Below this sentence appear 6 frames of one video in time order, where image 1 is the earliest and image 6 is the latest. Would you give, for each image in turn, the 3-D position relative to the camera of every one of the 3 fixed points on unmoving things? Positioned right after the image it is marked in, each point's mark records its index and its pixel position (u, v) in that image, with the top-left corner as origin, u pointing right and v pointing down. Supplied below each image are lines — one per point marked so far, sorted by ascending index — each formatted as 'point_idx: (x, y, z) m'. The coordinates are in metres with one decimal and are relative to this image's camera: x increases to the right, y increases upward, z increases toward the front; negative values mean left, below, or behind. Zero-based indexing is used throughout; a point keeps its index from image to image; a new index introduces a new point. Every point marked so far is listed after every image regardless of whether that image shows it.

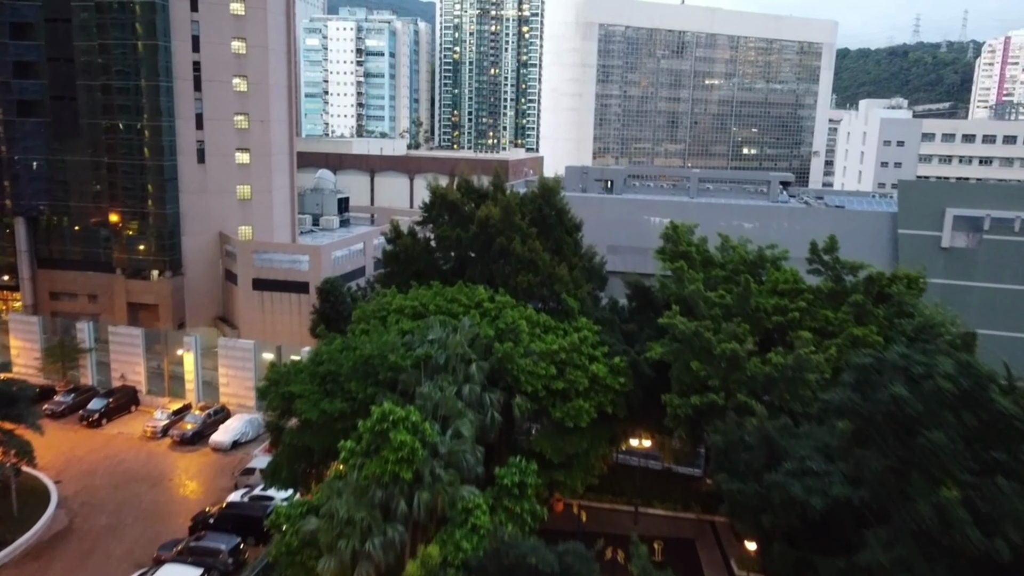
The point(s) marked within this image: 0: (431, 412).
0: (-1.3, -2.0, +13.2) m
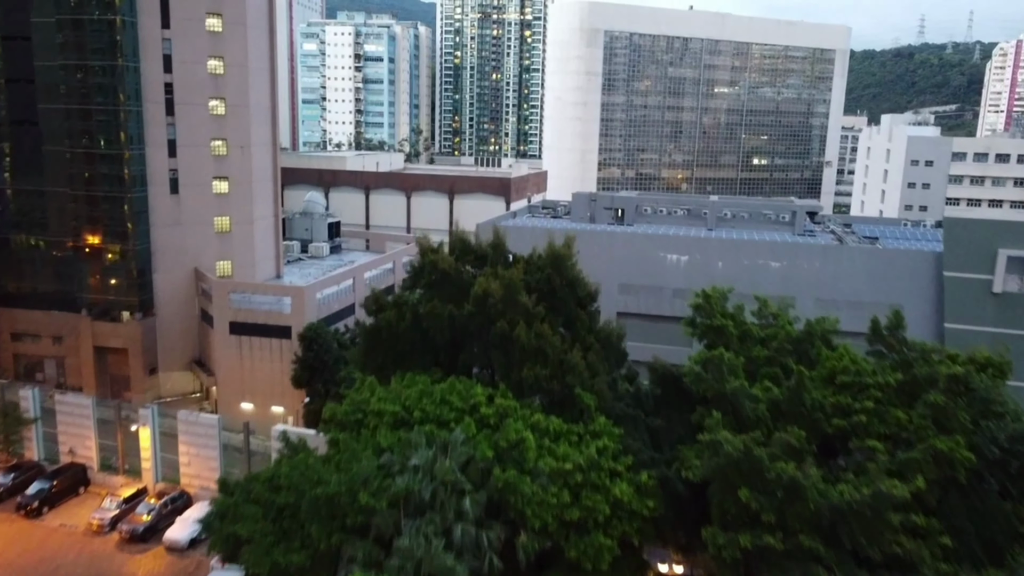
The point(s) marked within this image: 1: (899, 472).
0: (-1.2, -3.6, +10.3) m
1: (+5.9, -2.8, +12.5) m
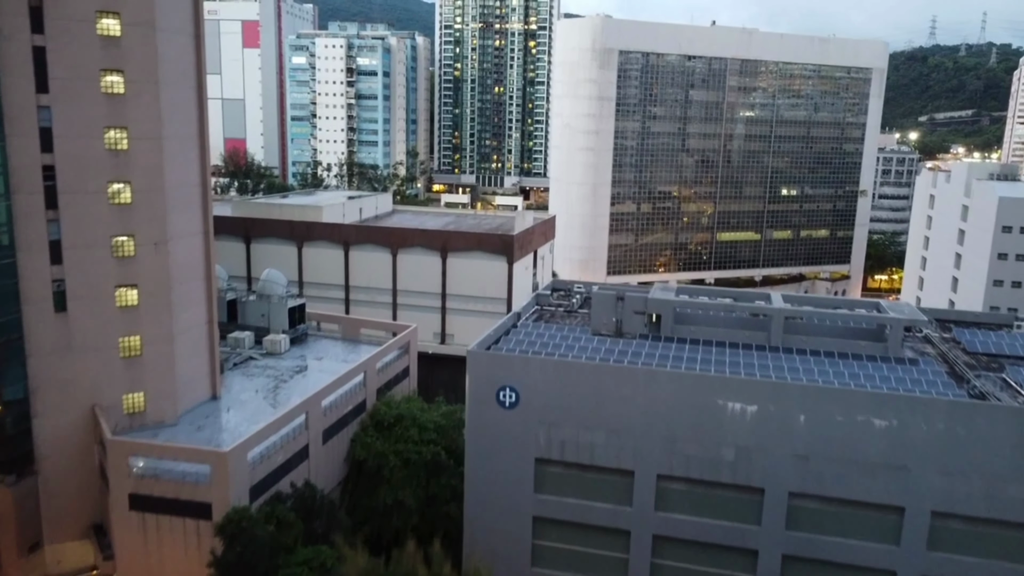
0: (-1.3, -7.8, +2.3) m
1: (+5.9, -7.0, +4.5) m
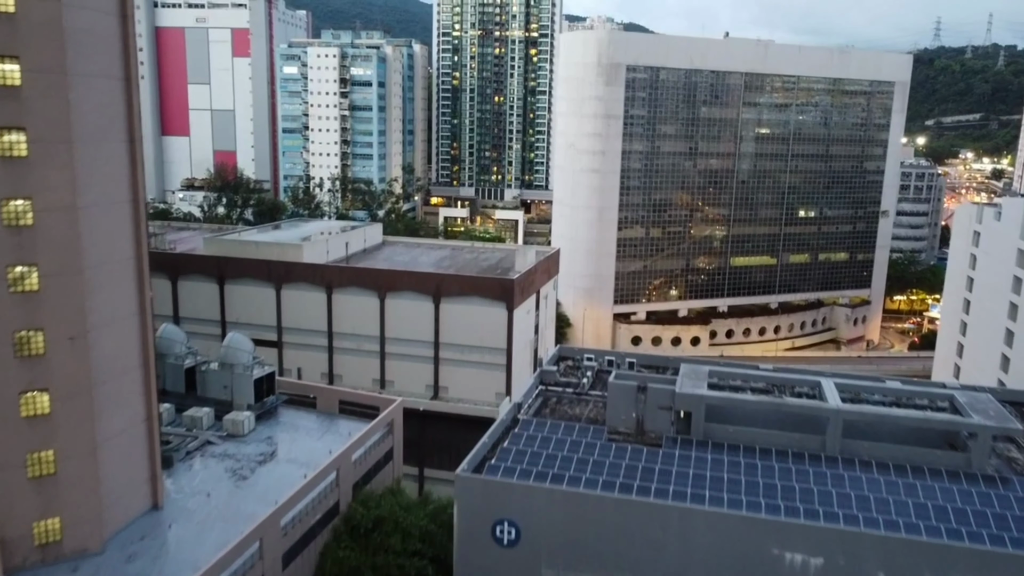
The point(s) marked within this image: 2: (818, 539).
0: (-1.3, -10.2, -2.3) m
1: (+5.8, -9.4, -0.1) m
2: (+6.2, -5.1, +16.7) m
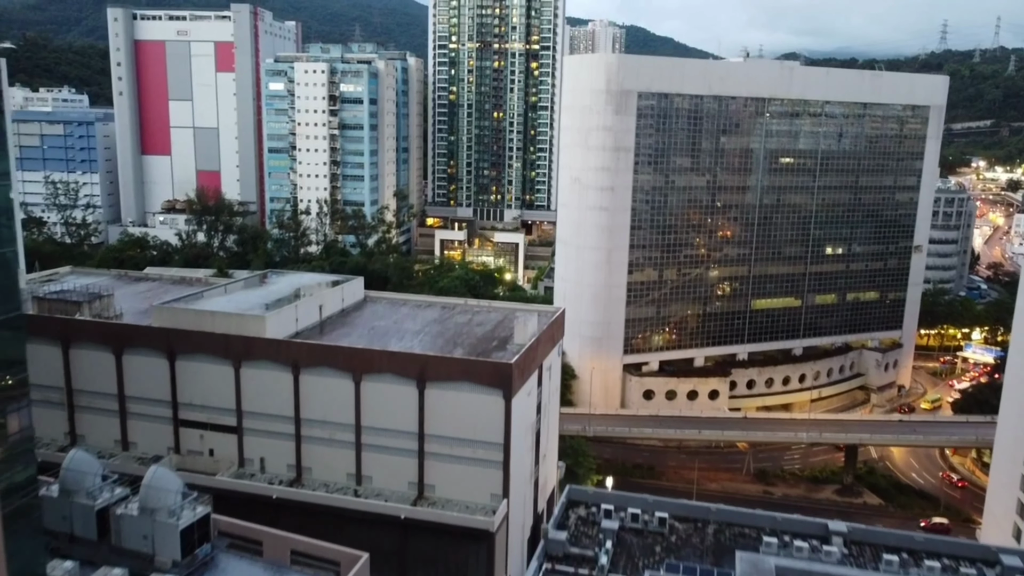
0: (-1.4, -13.8, -8.7) m
1: (+5.7, -13.0, -6.5) m
2: (+6.1, -8.7, +10.3) m
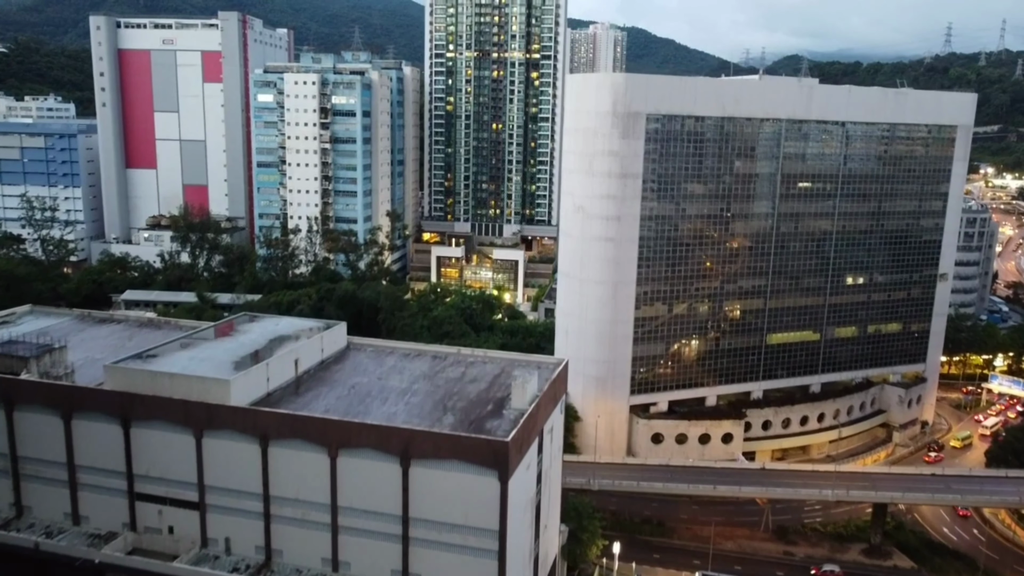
0: (-1.6, -16.2, -13.1) m
1: (+5.6, -15.4, -10.9) m
2: (+6.0, -11.1, +5.9) m
